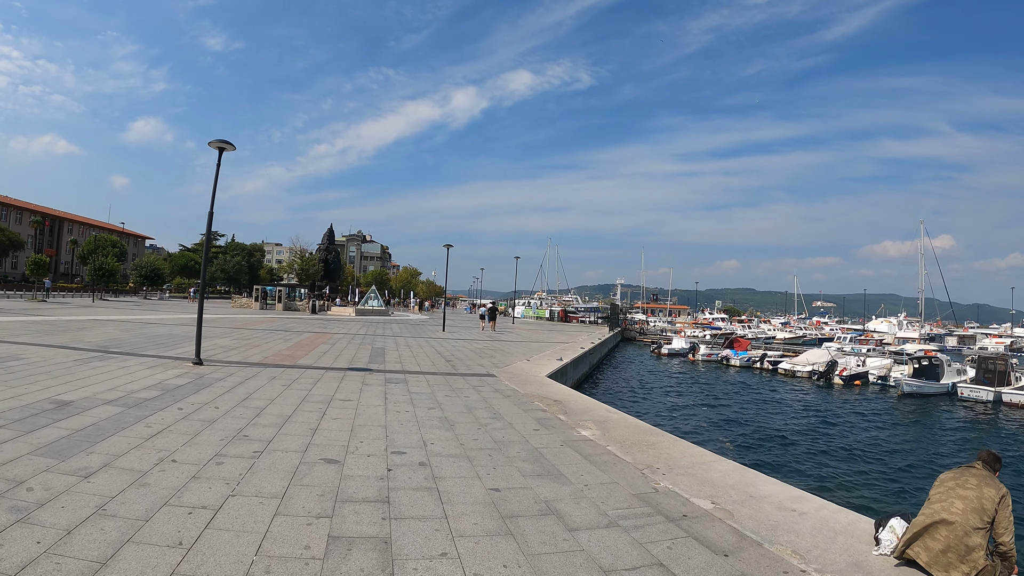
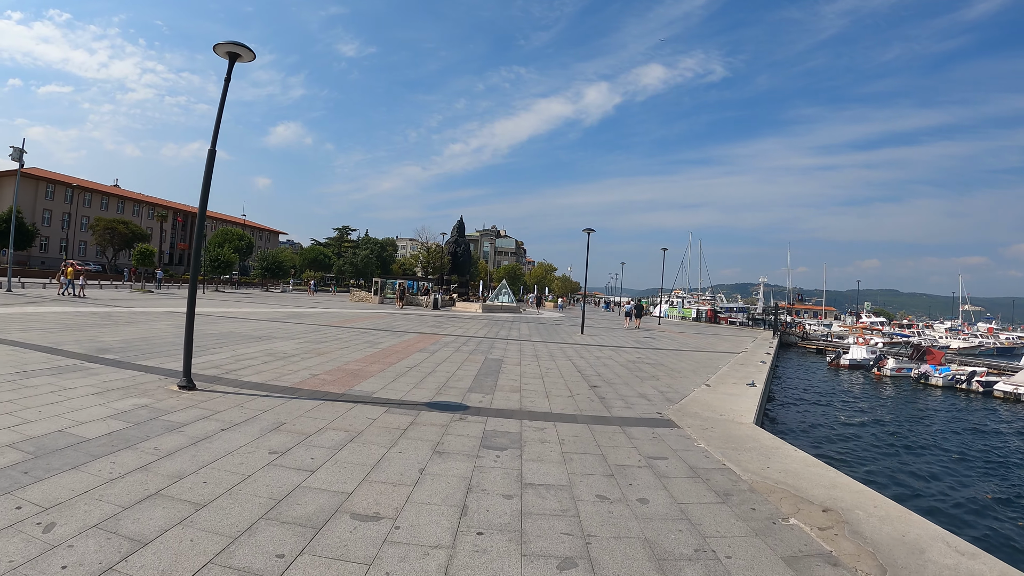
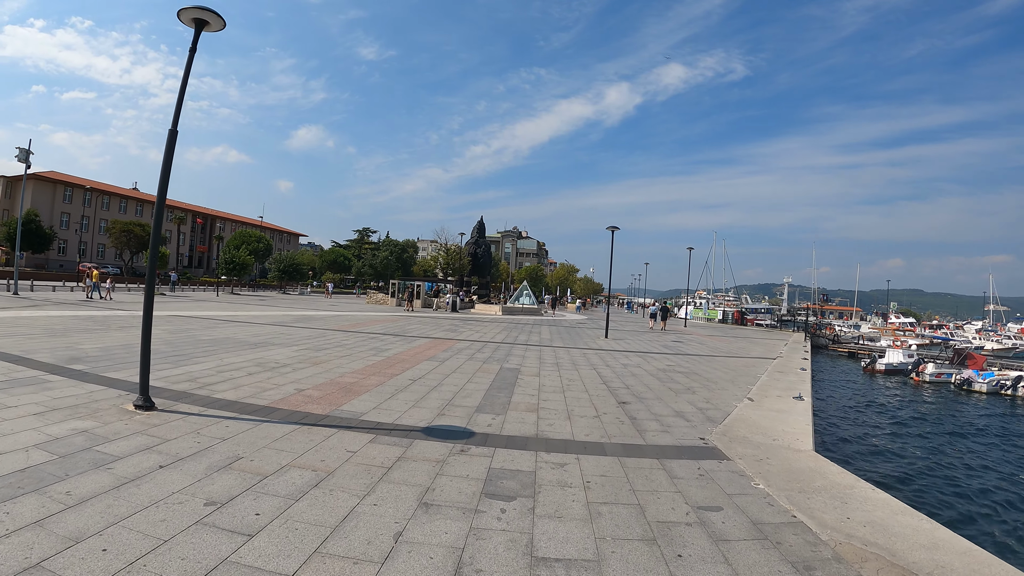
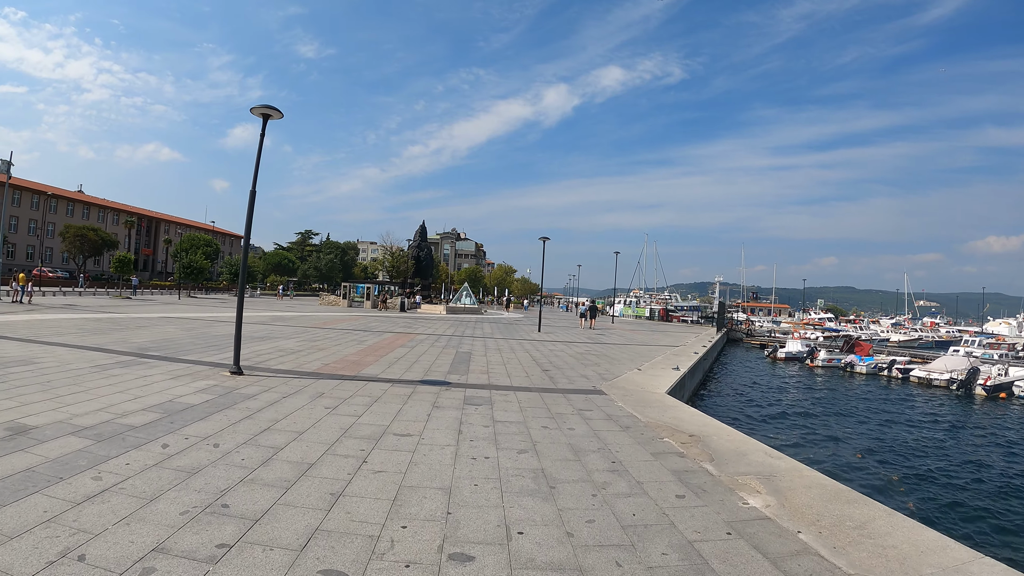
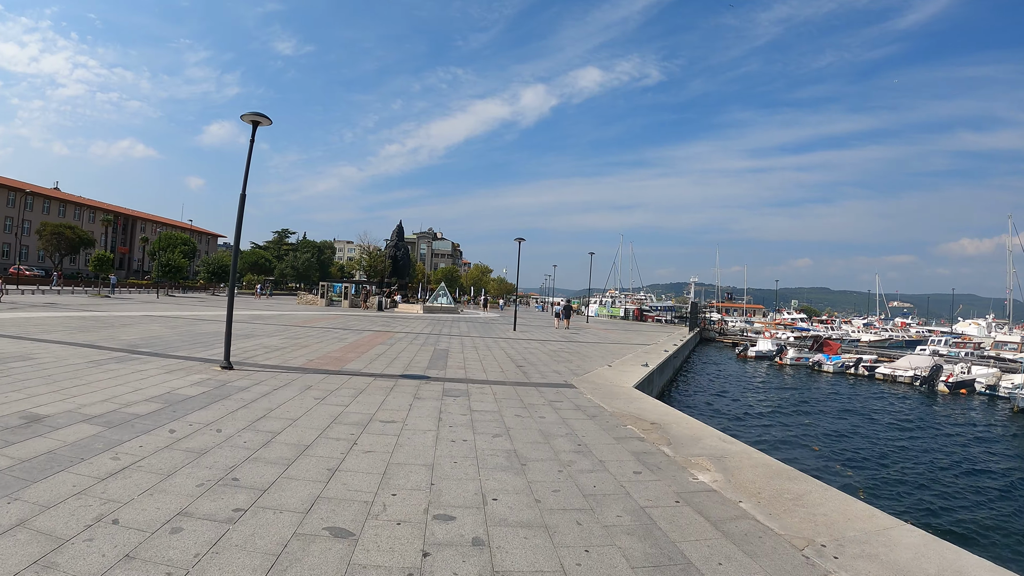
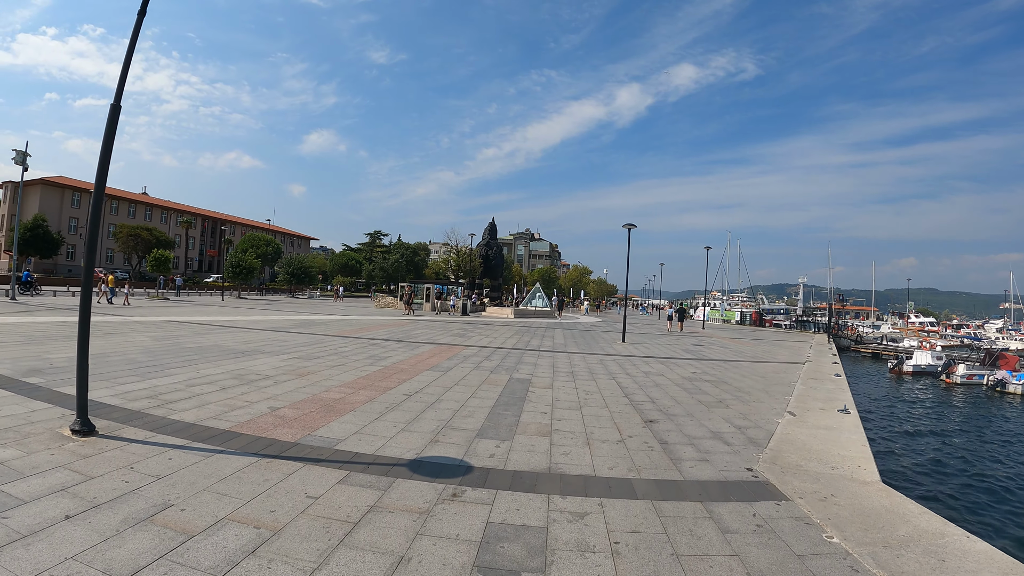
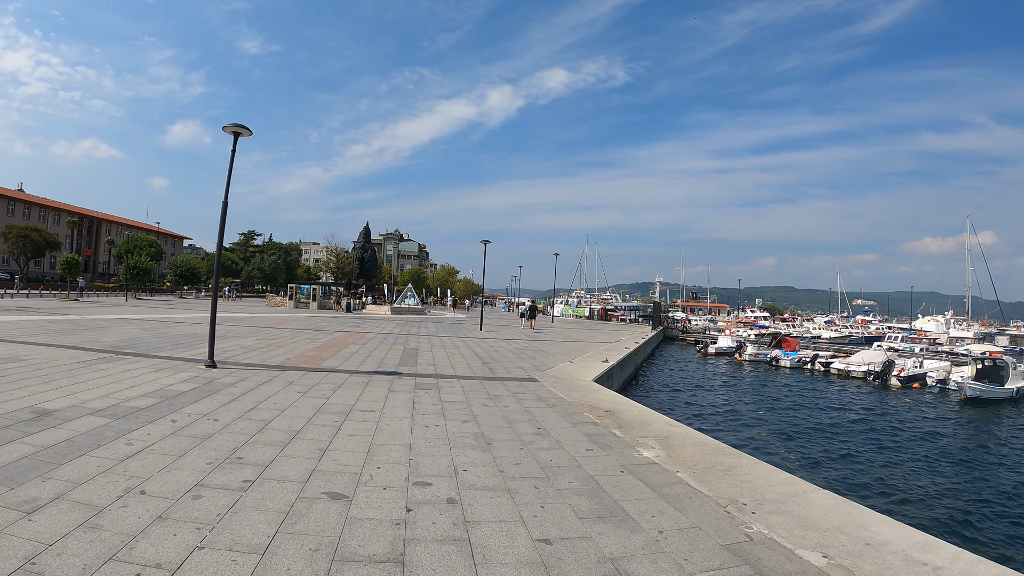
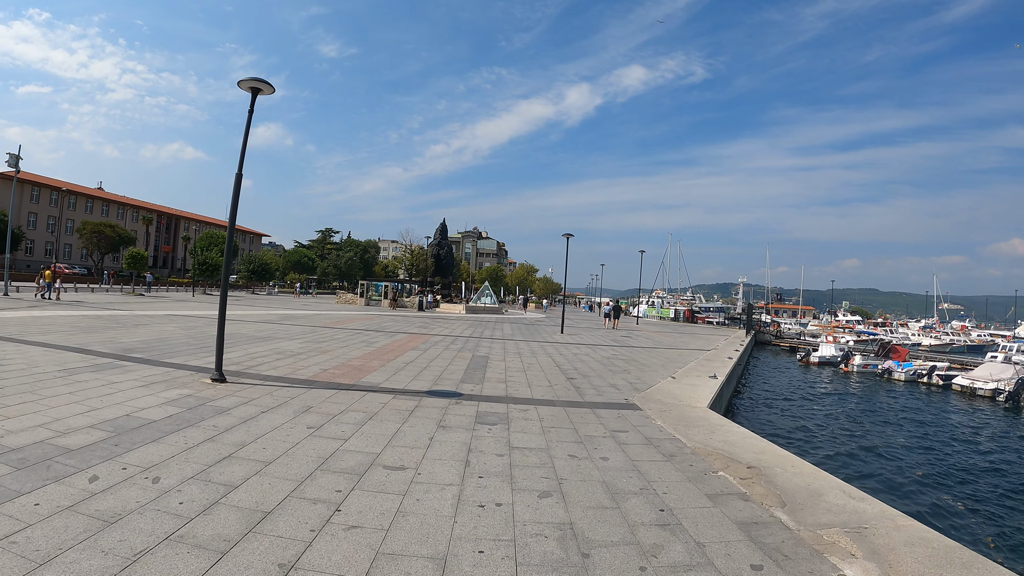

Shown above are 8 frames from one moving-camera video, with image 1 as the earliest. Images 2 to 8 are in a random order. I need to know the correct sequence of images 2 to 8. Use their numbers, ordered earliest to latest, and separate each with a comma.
7, 5, 4, 8, 2, 3, 6
